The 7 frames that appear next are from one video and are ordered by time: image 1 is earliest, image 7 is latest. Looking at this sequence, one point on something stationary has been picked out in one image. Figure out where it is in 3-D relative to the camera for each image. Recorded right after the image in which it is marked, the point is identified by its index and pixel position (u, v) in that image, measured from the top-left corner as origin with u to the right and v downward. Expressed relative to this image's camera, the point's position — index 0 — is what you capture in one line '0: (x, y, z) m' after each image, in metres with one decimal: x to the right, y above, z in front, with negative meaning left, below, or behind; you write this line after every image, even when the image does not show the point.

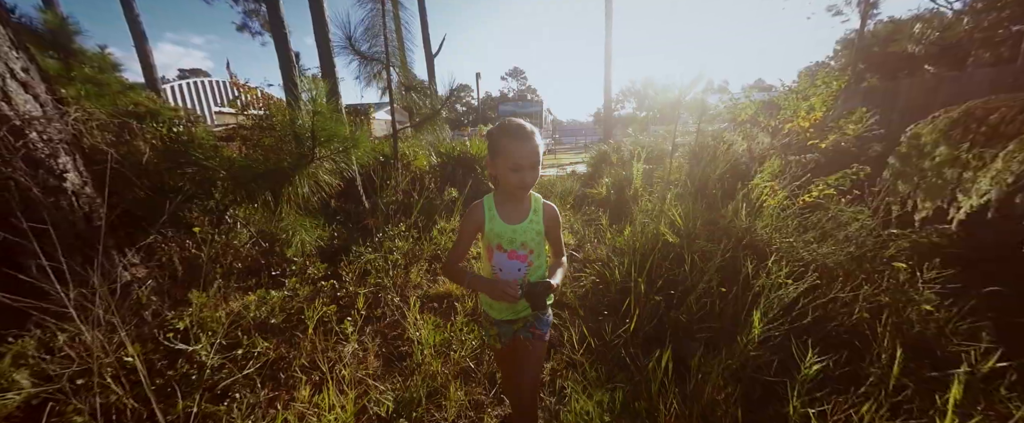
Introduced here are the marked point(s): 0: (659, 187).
0: (+1.6, +0.3, +3.5) m
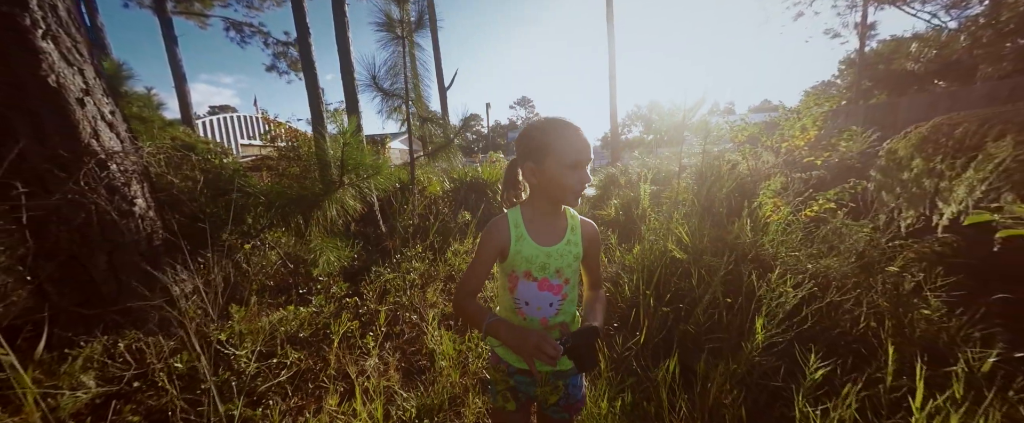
0: (+1.8, +0.1, +3.6) m
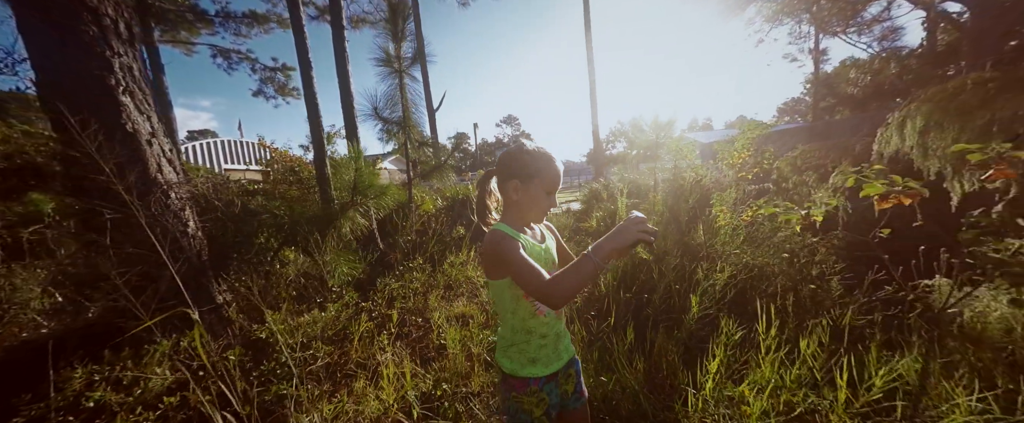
0: (+1.6, -0.1, +4.1) m
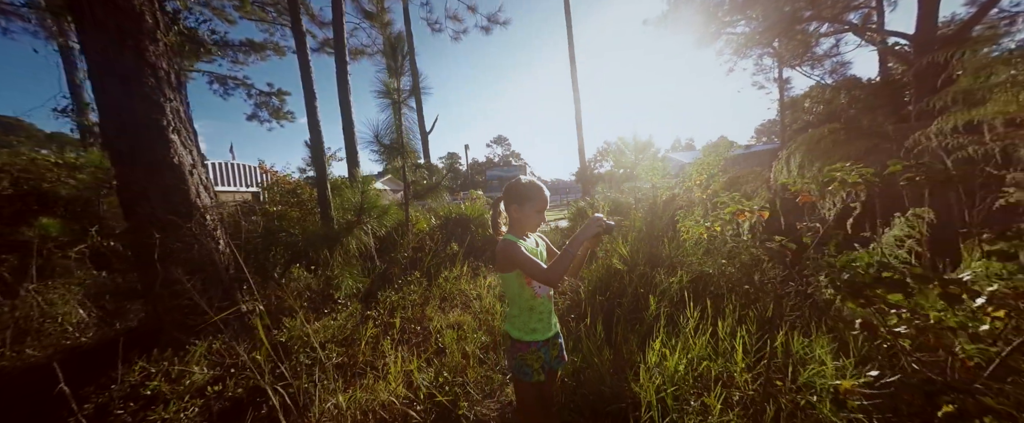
0: (+1.5, -0.3, +4.5) m
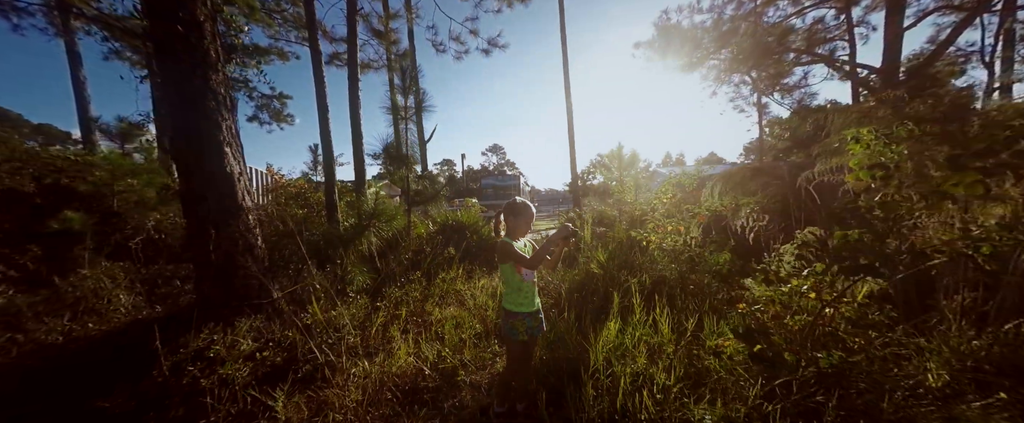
0: (+1.4, -0.5, +5.1) m
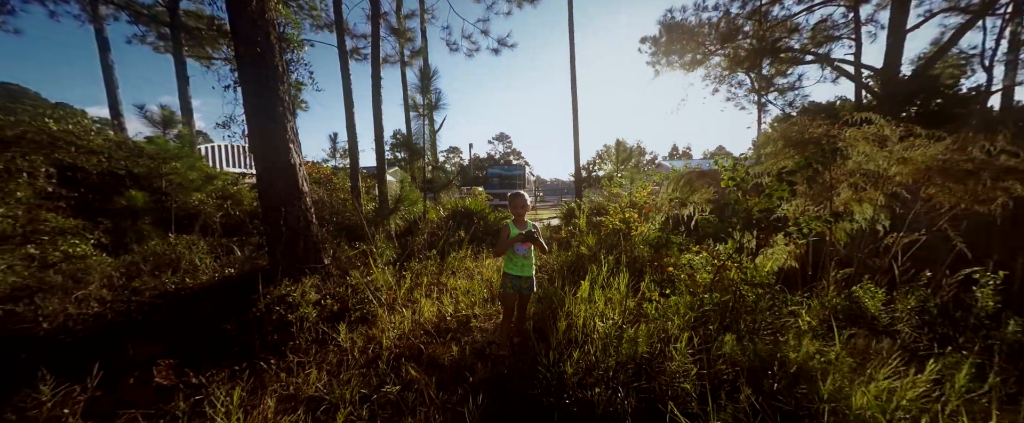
0: (+1.4, -0.3, +5.8) m
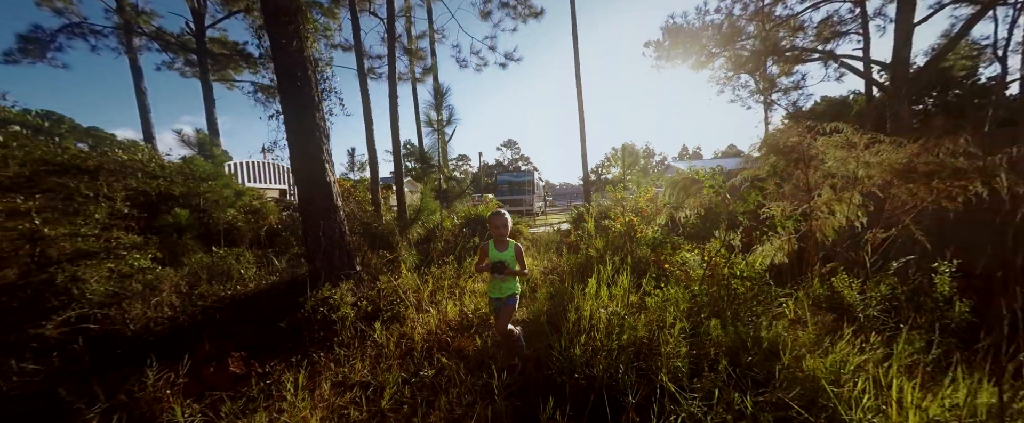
0: (+1.7, -0.4, +6.1) m
